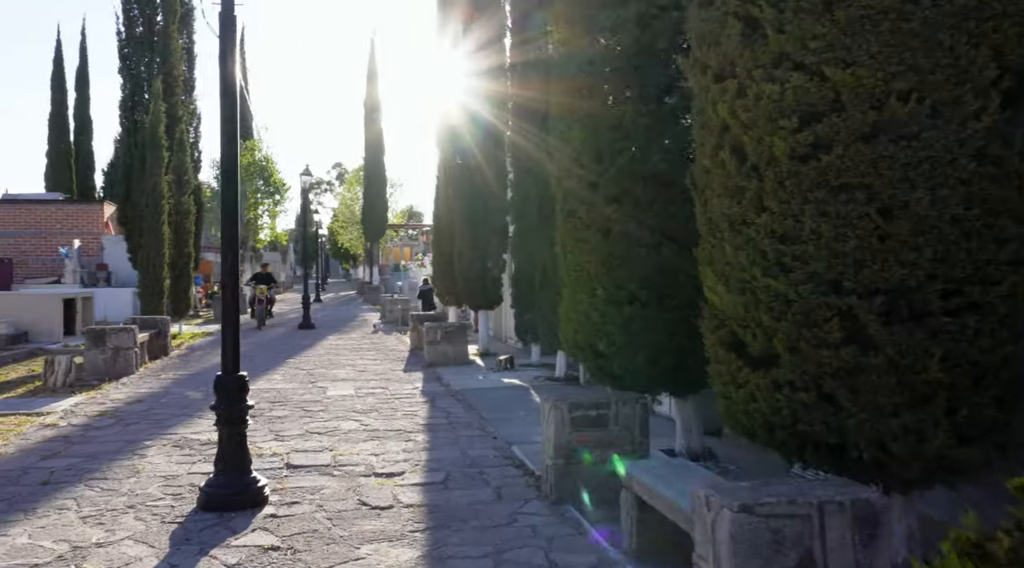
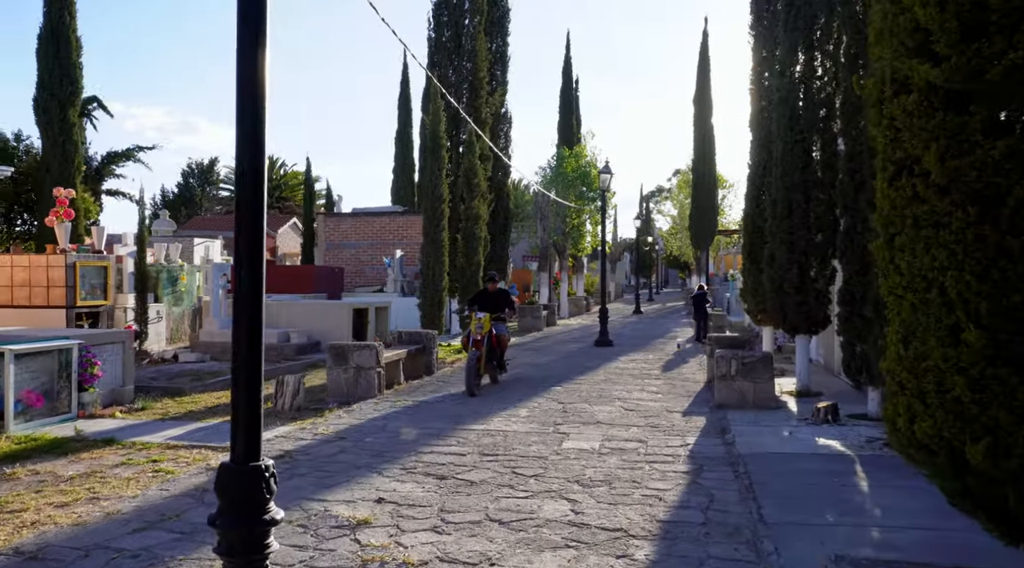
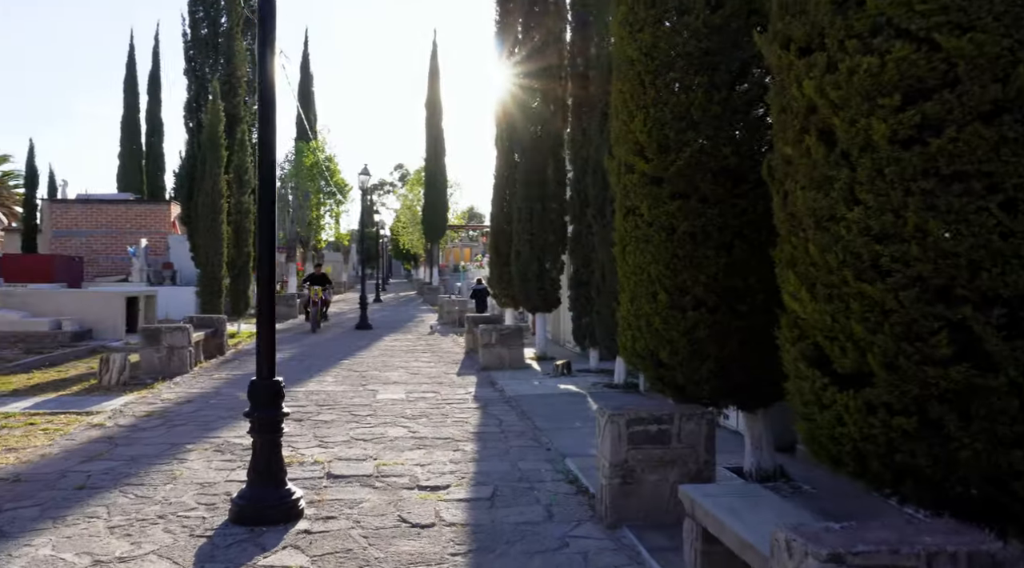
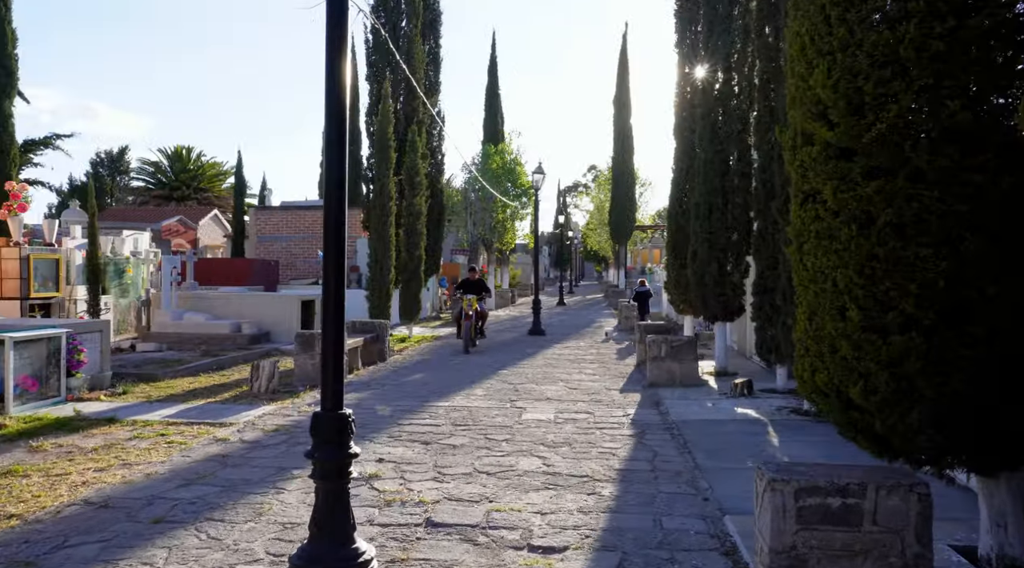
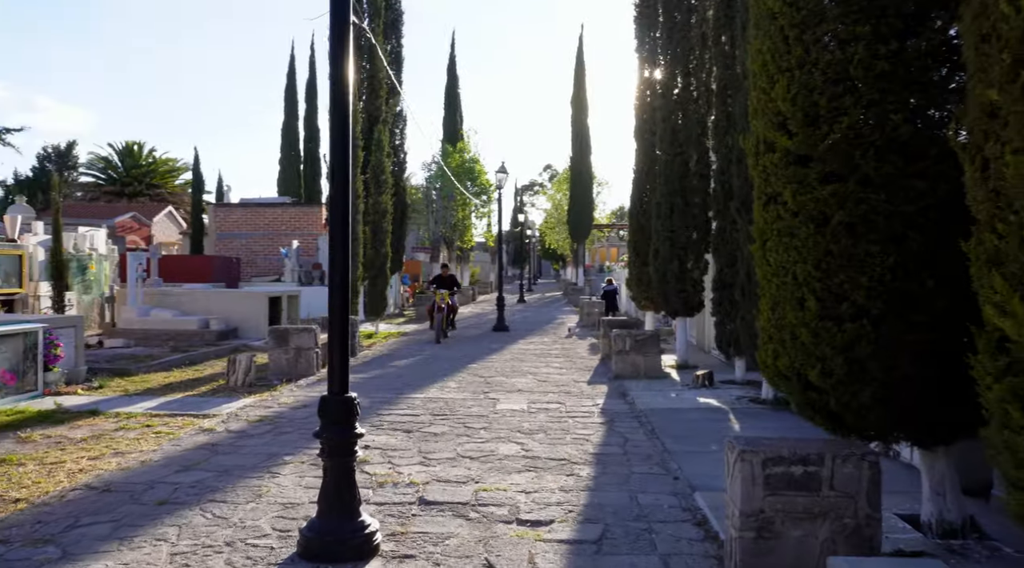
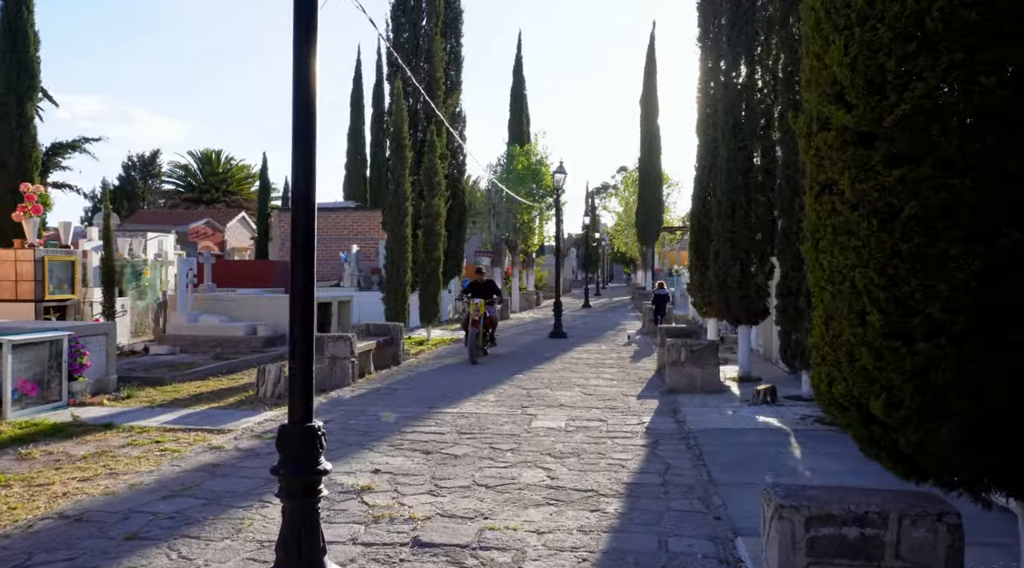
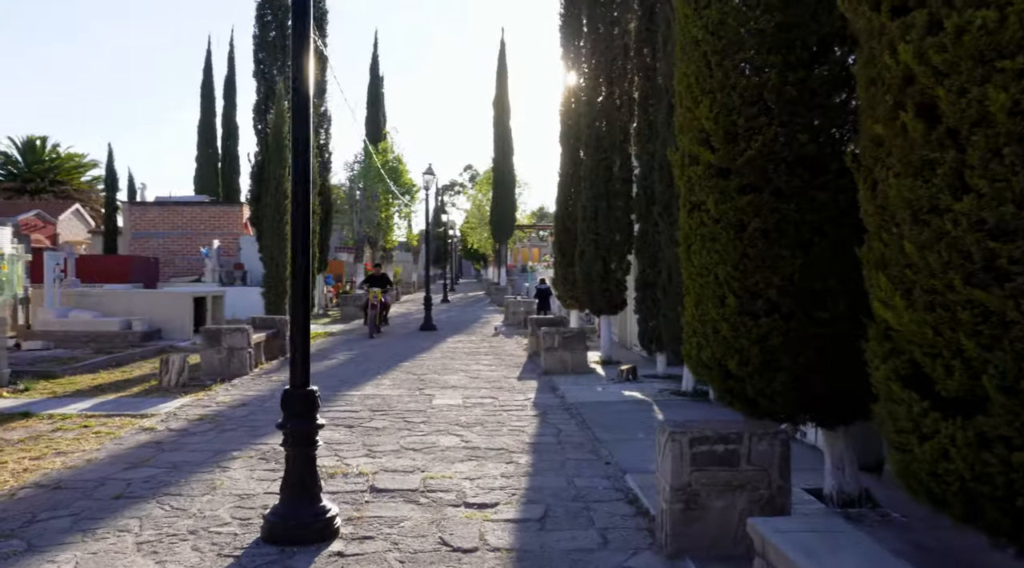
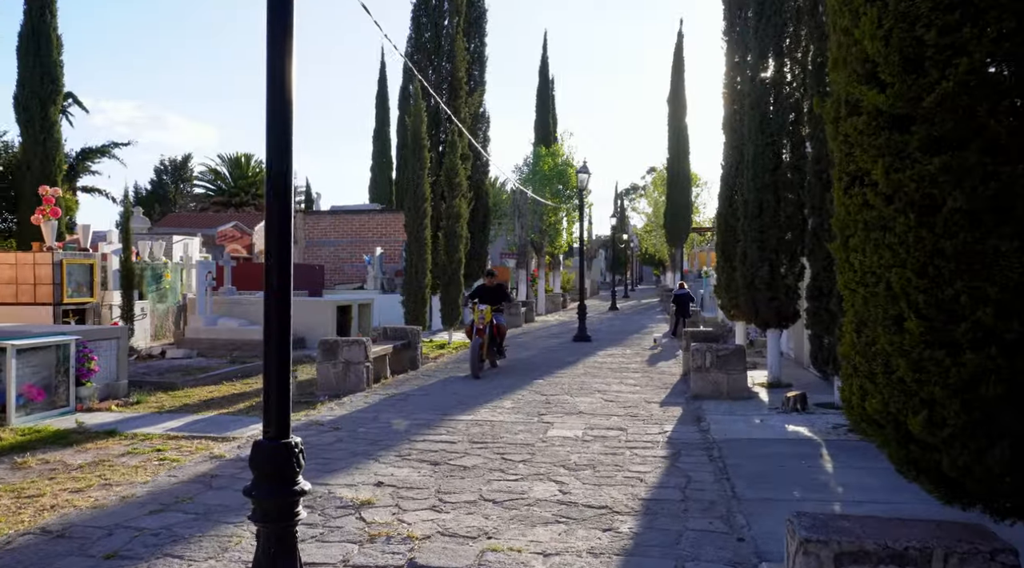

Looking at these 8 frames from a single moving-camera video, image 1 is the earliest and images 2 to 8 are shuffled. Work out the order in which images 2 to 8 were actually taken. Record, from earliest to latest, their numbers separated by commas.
3, 7, 5, 4, 6, 8, 2
